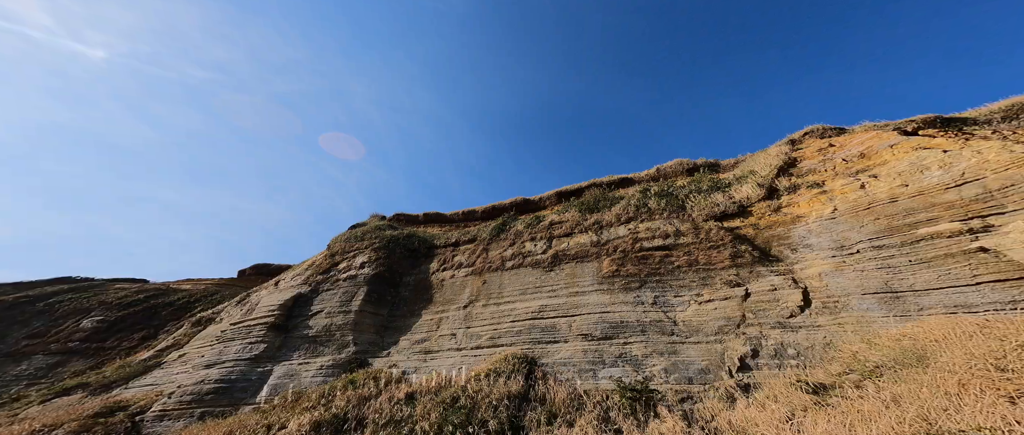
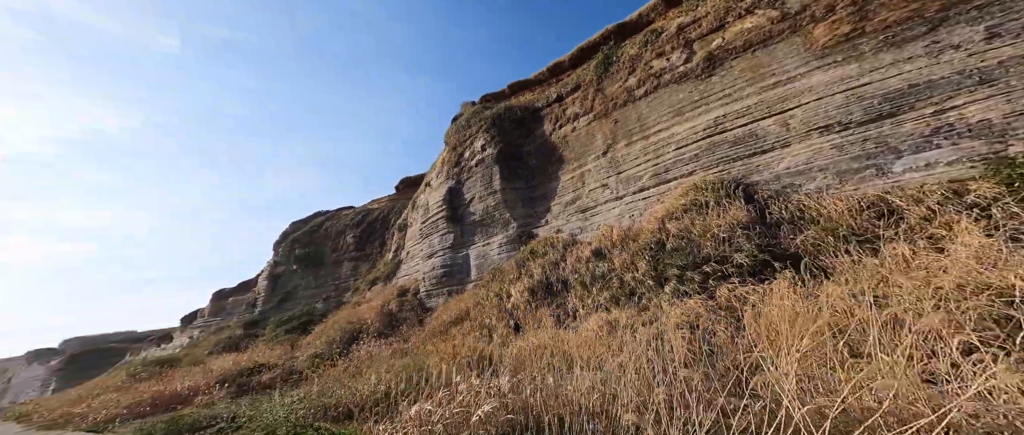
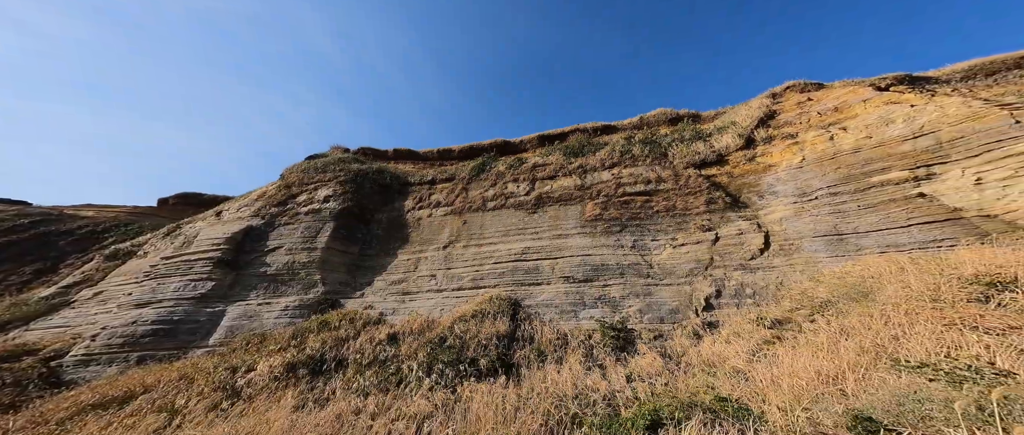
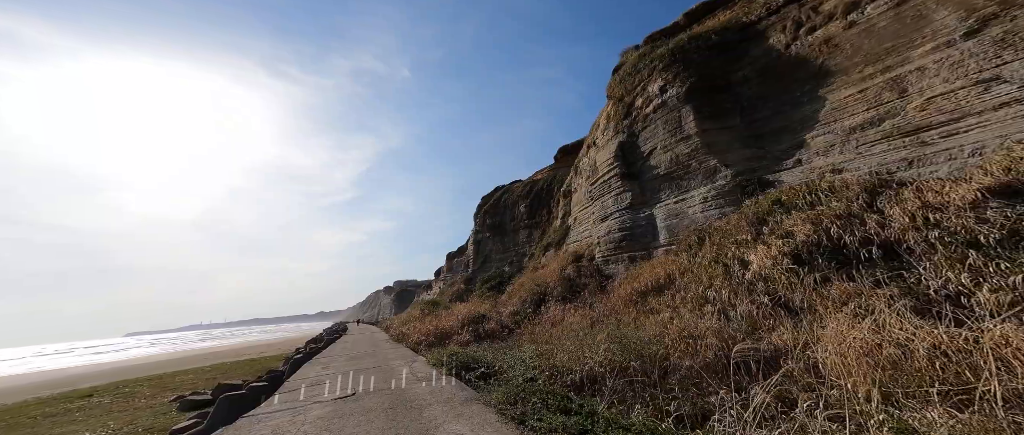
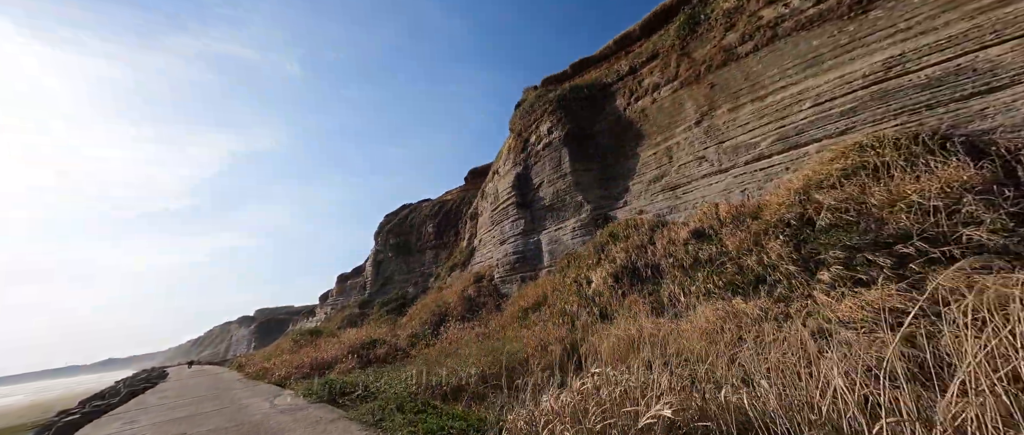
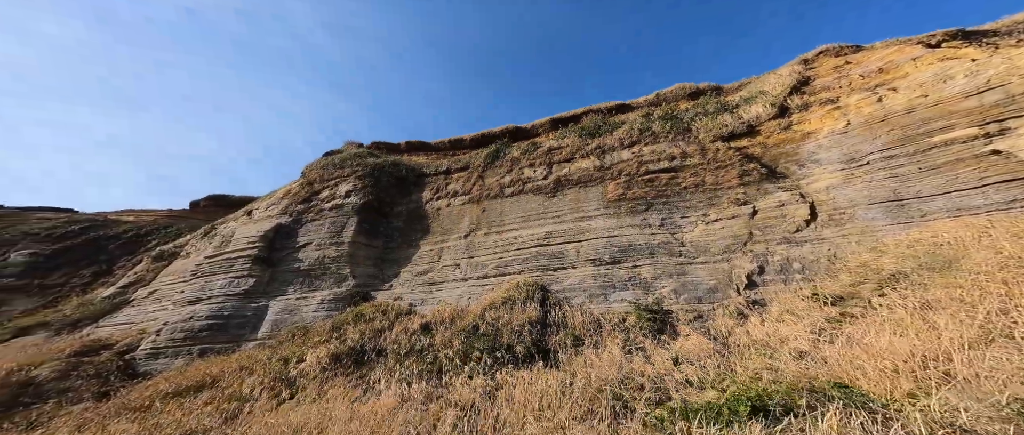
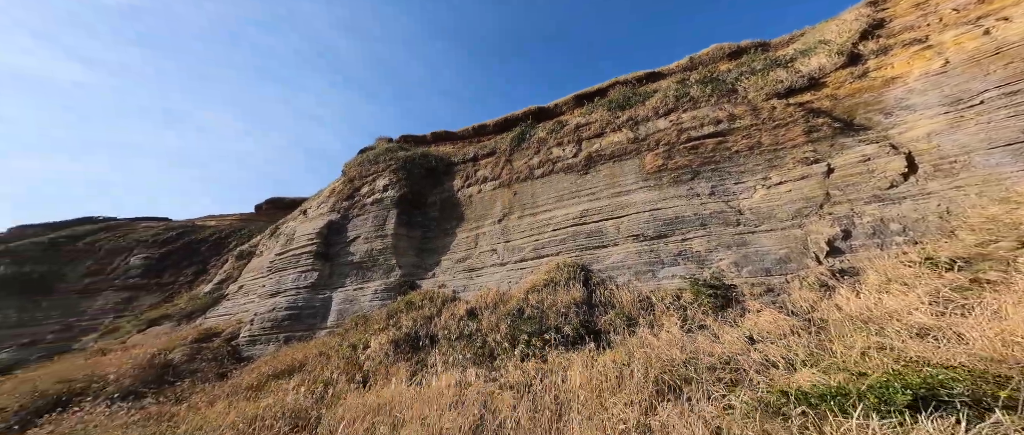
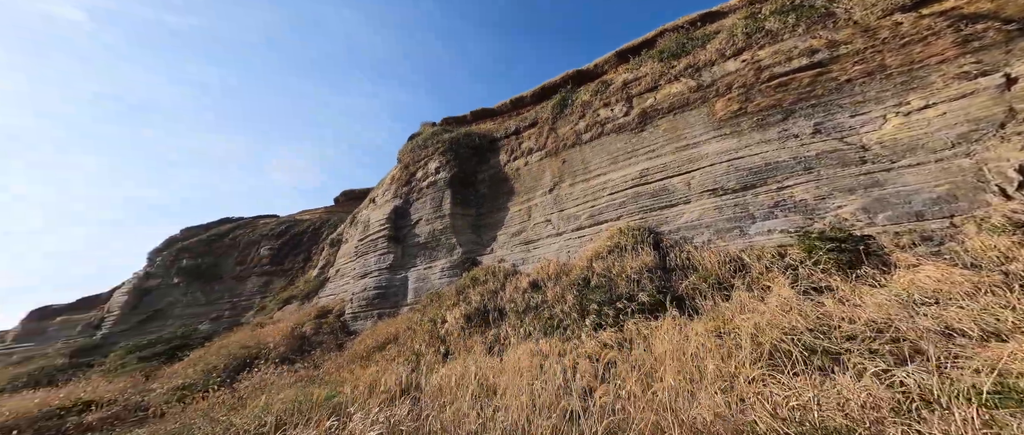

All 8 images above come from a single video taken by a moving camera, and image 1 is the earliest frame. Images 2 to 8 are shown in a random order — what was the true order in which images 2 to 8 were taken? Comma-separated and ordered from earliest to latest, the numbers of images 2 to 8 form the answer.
3, 6, 7, 8, 2, 5, 4
